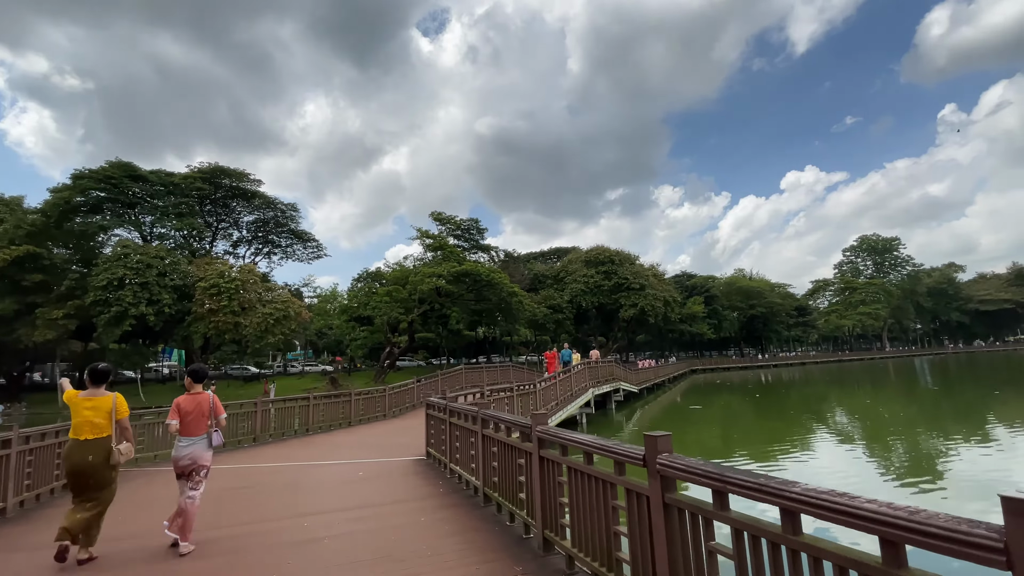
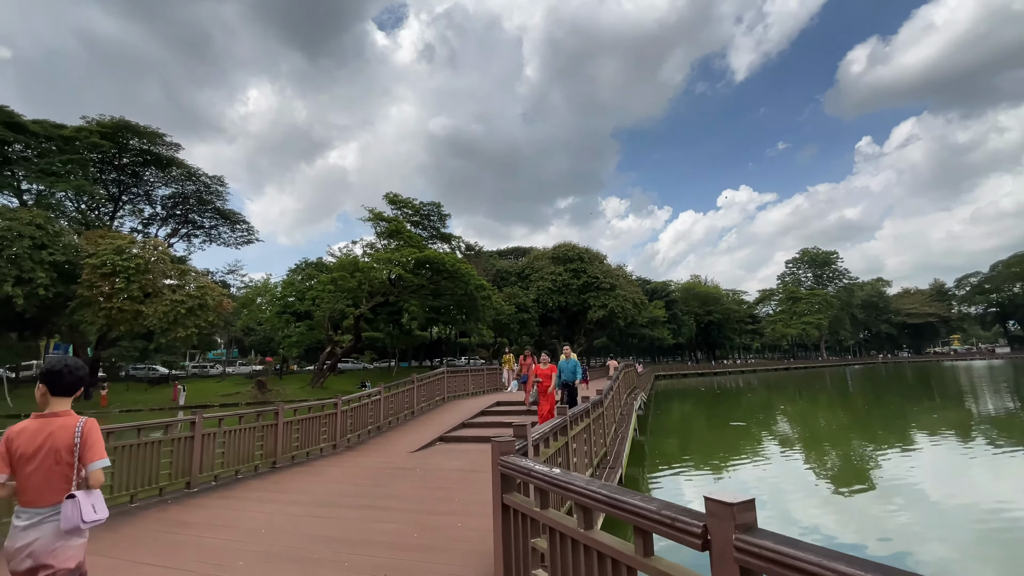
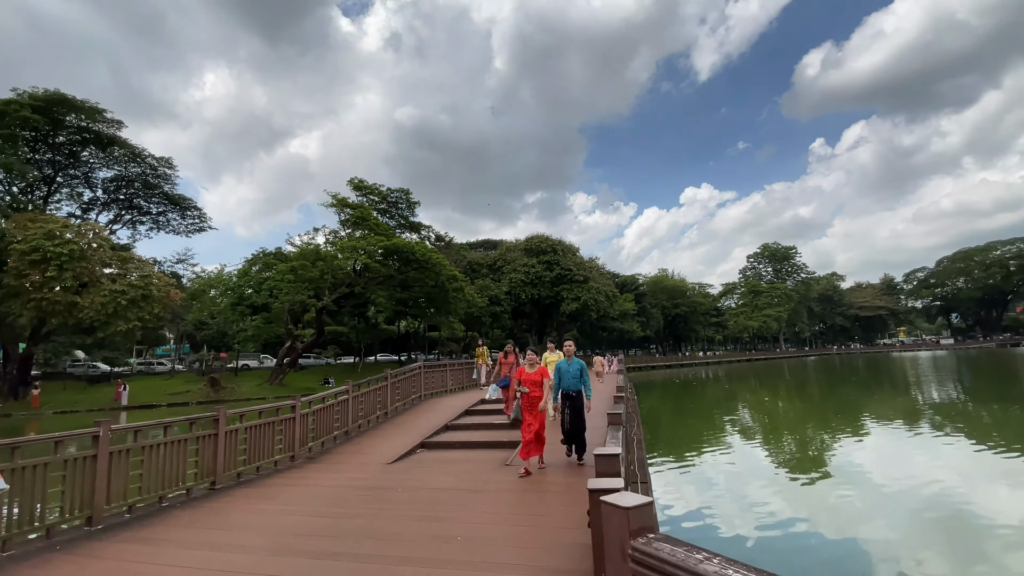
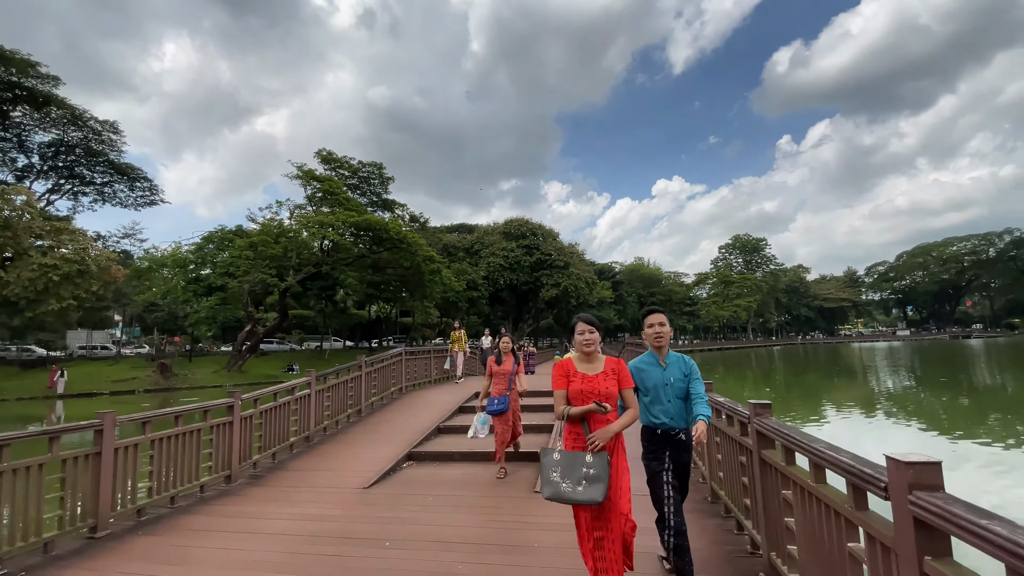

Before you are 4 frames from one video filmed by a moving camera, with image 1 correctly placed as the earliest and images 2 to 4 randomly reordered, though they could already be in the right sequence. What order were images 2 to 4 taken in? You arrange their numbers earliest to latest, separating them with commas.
2, 3, 4
